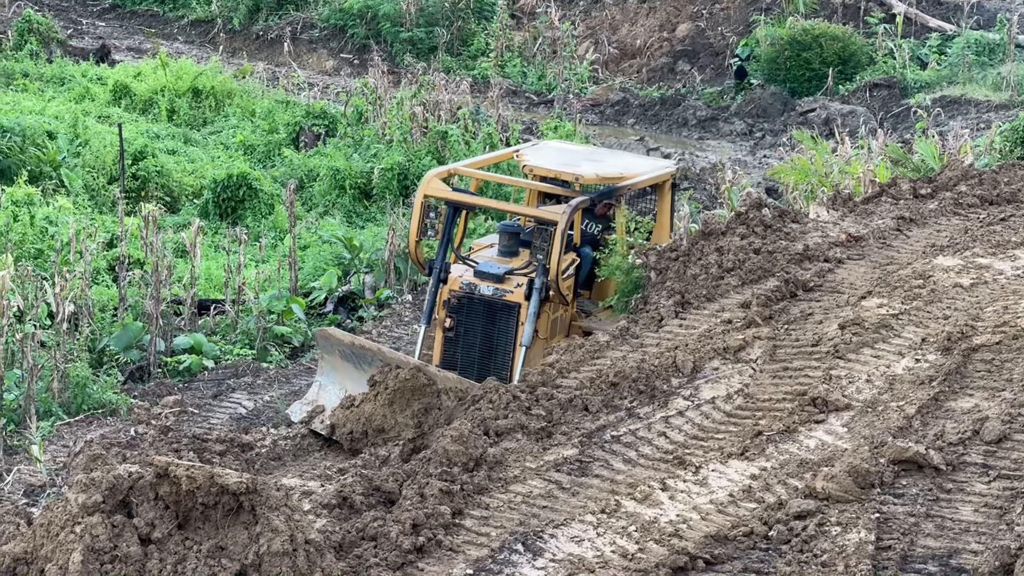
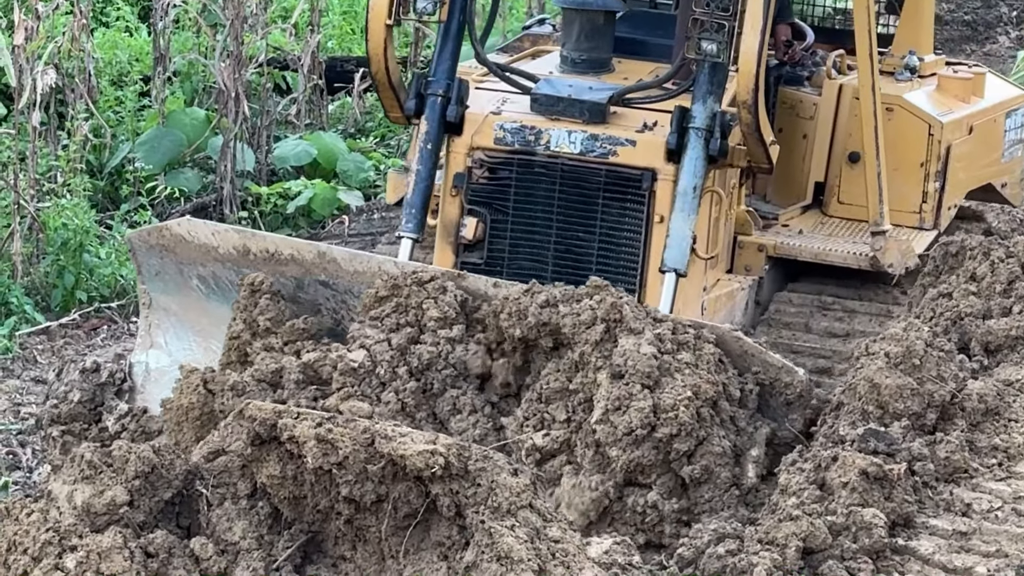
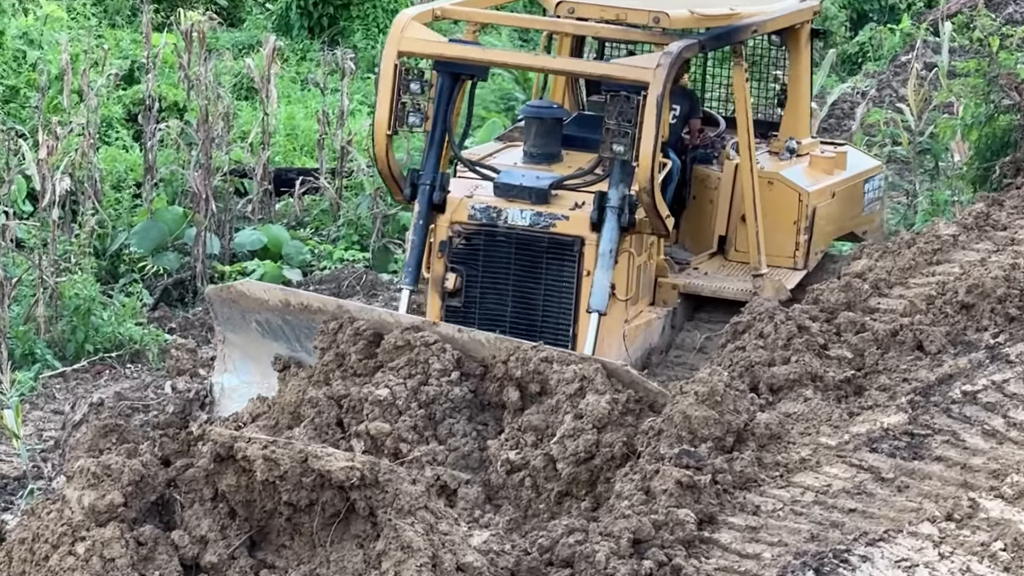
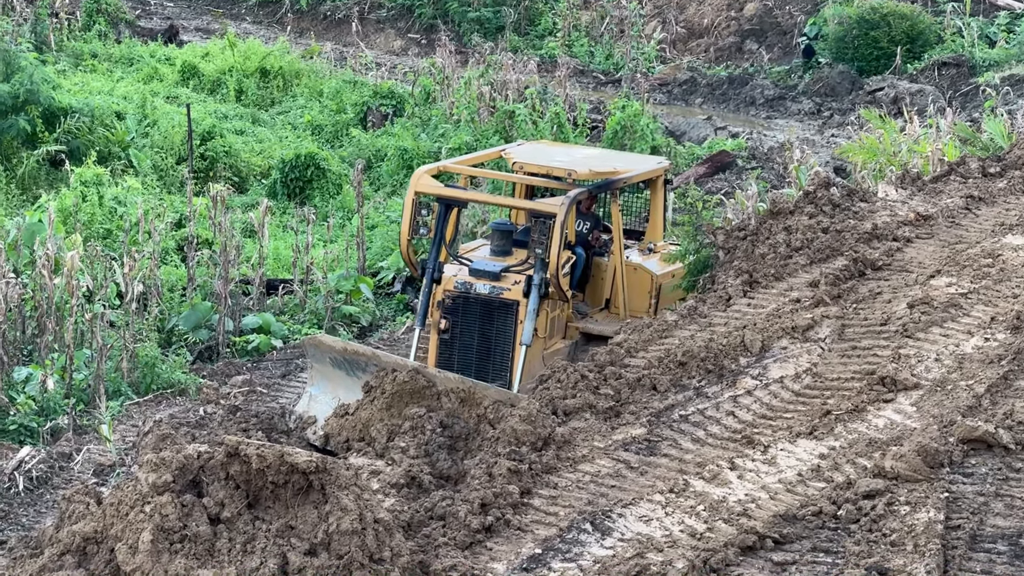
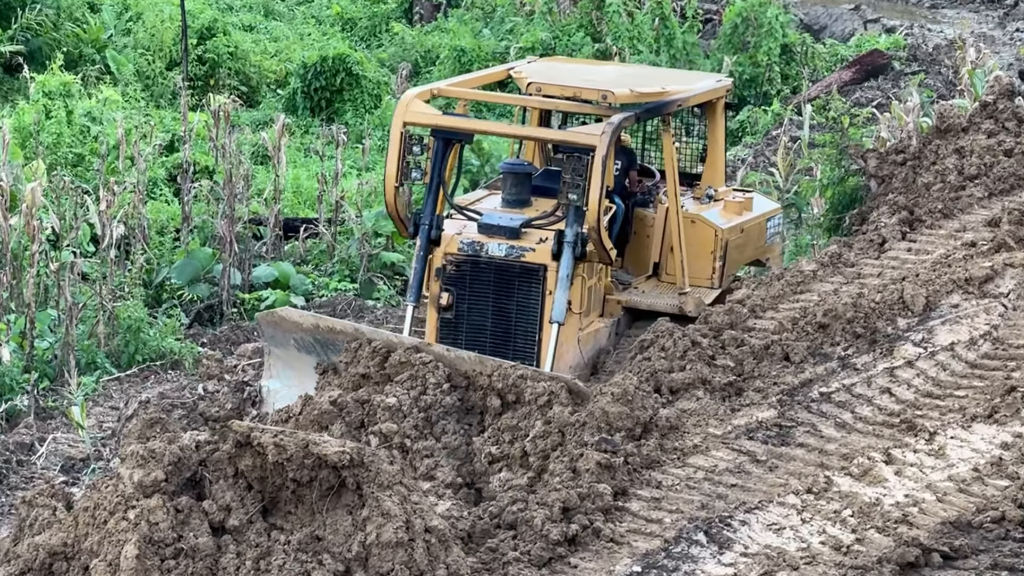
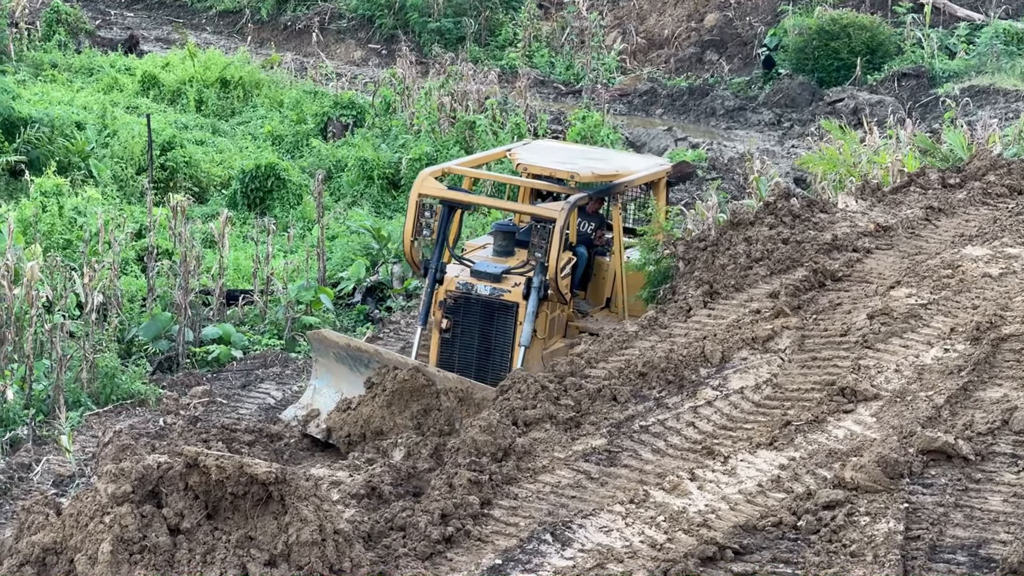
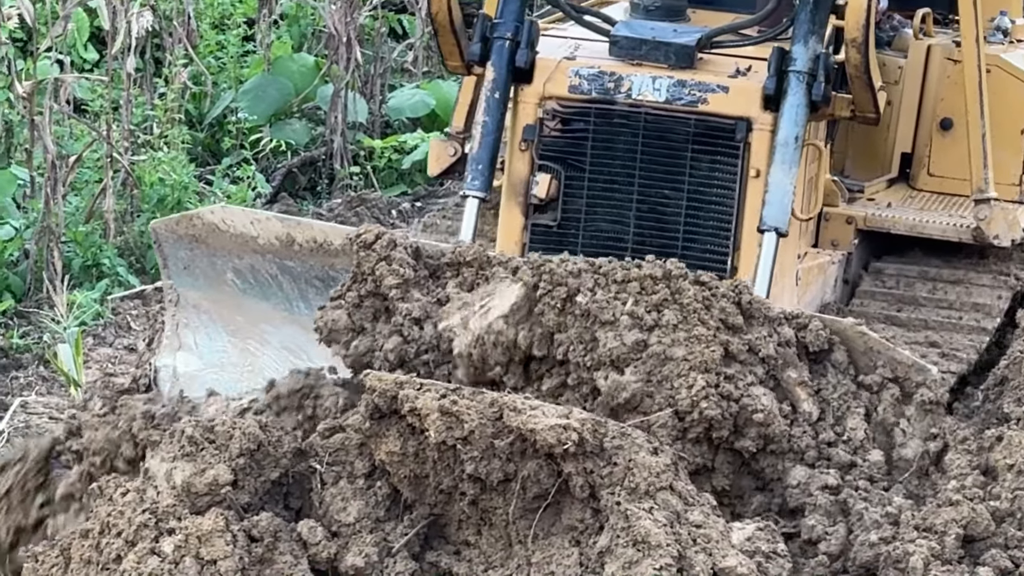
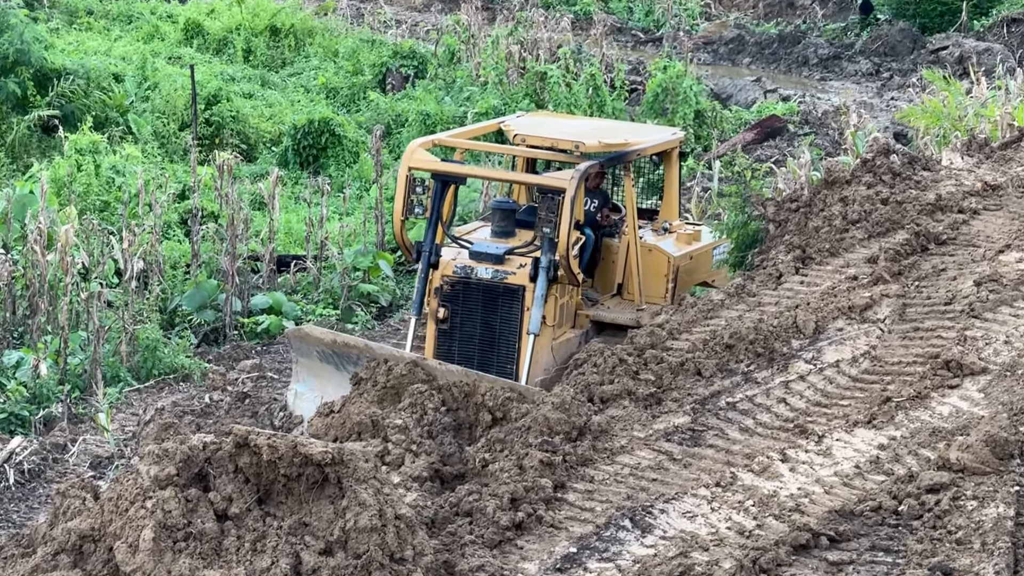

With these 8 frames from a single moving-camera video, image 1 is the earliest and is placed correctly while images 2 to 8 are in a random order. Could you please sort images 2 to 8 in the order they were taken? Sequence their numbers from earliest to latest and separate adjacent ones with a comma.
6, 4, 8, 5, 3, 2, 7
